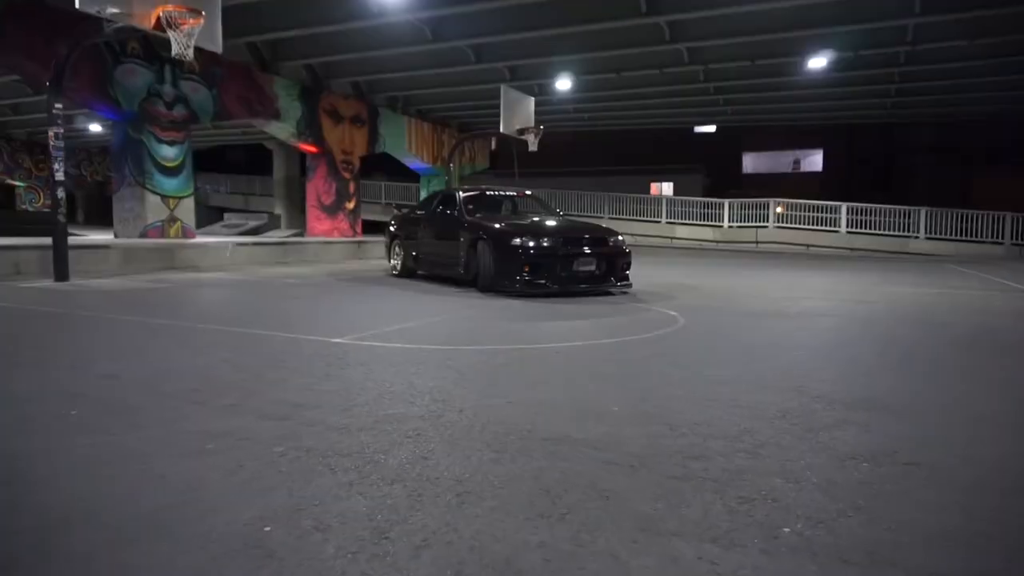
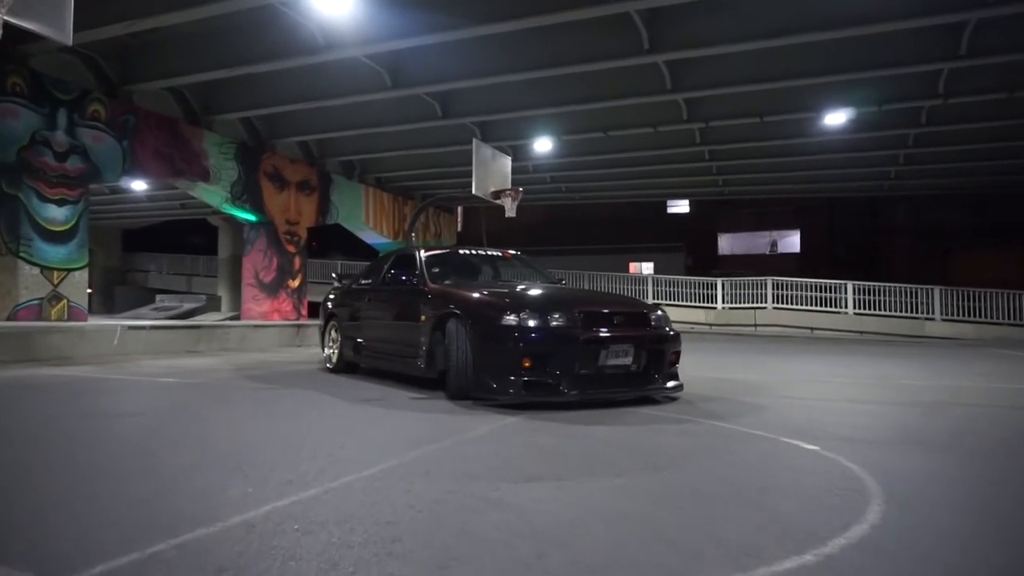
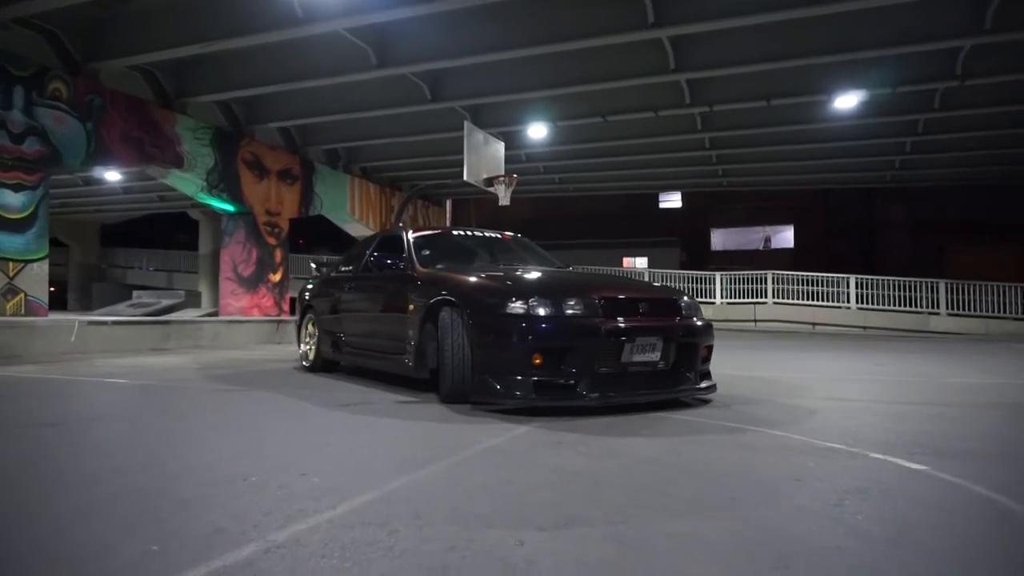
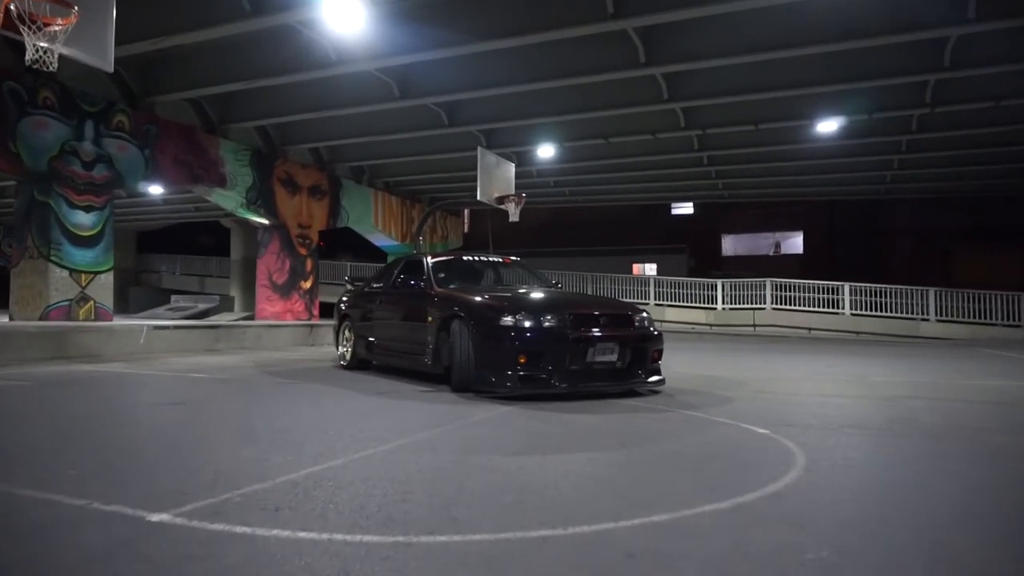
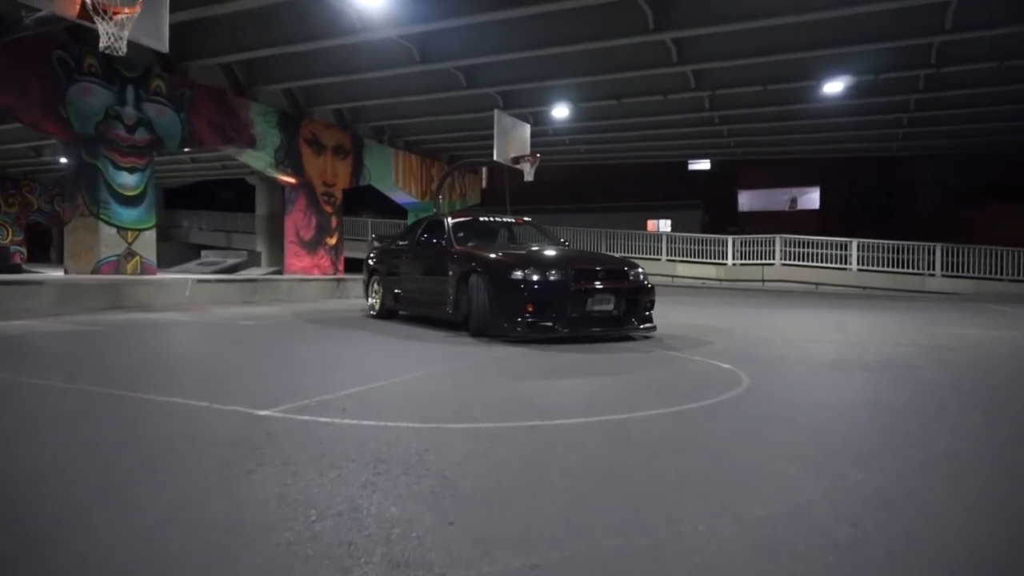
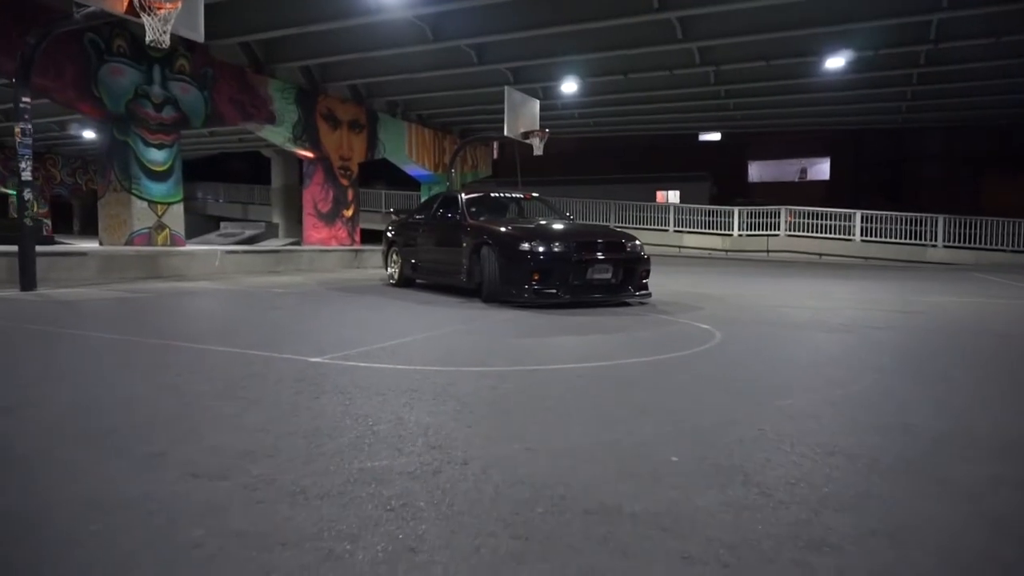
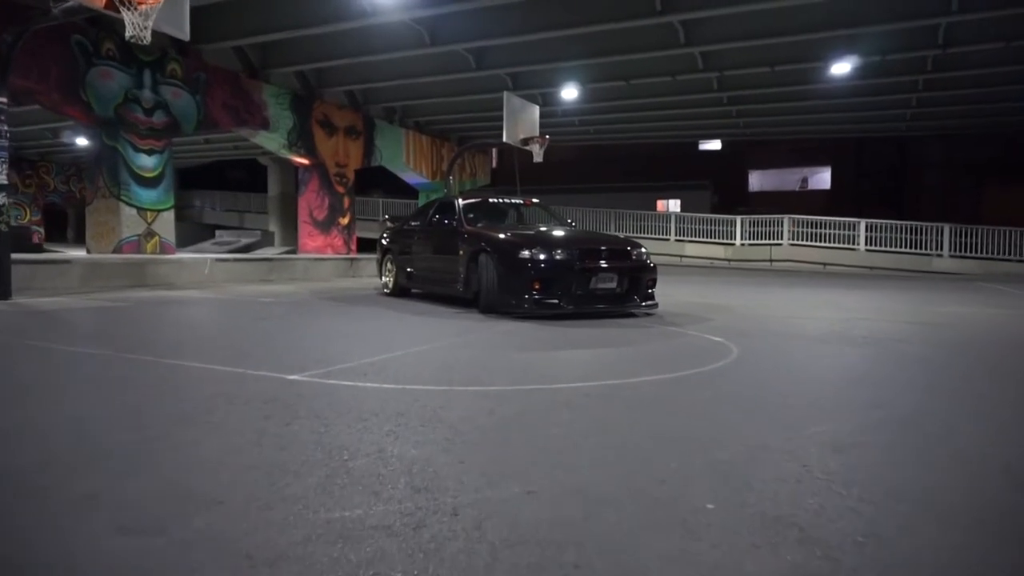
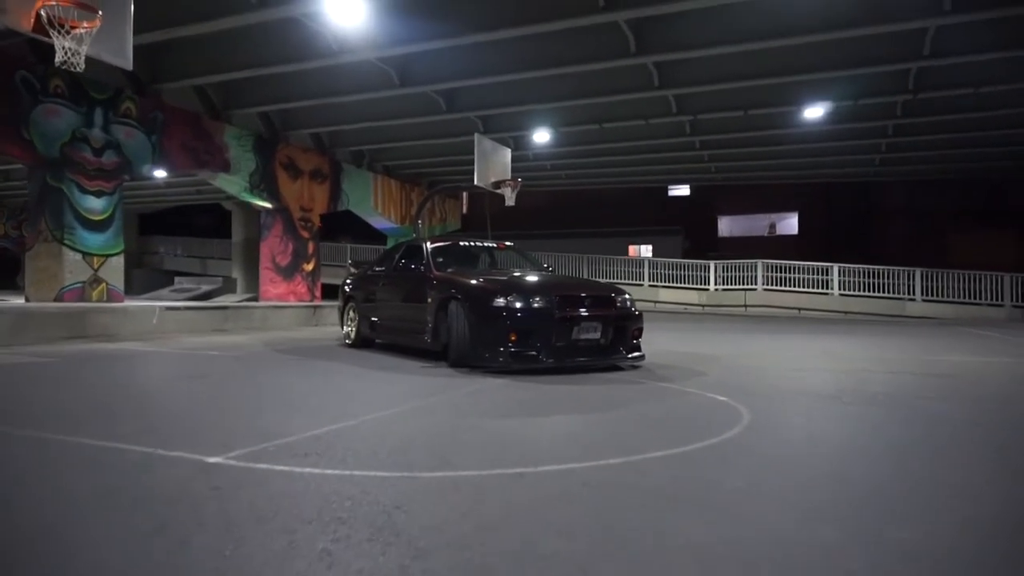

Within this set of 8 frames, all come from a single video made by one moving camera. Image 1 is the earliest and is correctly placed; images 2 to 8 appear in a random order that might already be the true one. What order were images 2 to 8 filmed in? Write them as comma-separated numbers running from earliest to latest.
6, 7, 5, 8, 4, 2, 3
